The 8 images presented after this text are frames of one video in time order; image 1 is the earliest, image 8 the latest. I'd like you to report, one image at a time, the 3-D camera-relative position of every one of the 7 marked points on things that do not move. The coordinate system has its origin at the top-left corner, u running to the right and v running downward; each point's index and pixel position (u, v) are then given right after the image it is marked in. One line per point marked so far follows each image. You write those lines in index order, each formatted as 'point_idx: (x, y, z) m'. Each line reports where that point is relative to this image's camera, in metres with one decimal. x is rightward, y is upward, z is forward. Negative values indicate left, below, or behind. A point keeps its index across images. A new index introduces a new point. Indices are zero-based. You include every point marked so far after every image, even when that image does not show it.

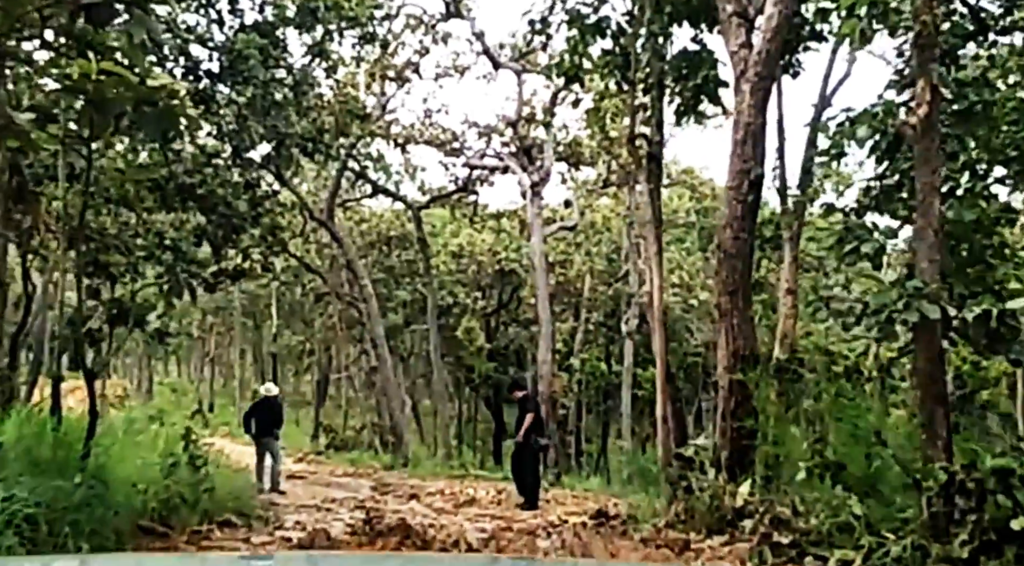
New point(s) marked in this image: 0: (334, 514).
0: (-2.1, -2.7, +17.7) m
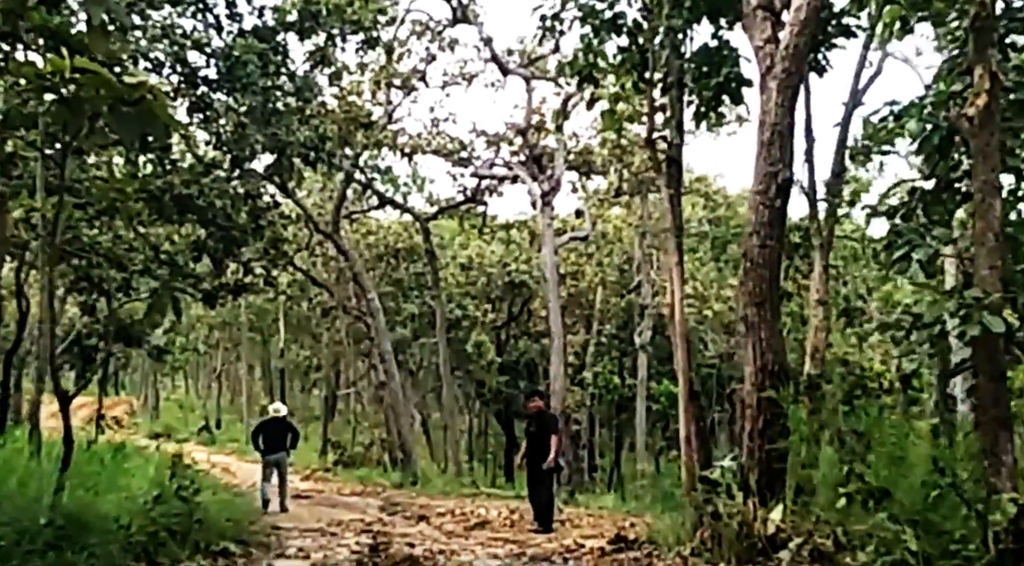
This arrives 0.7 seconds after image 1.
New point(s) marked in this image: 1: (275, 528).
0: (-1.9, -2.9, +16.9) m
1: (-2.8, -2.9, +17.8) m
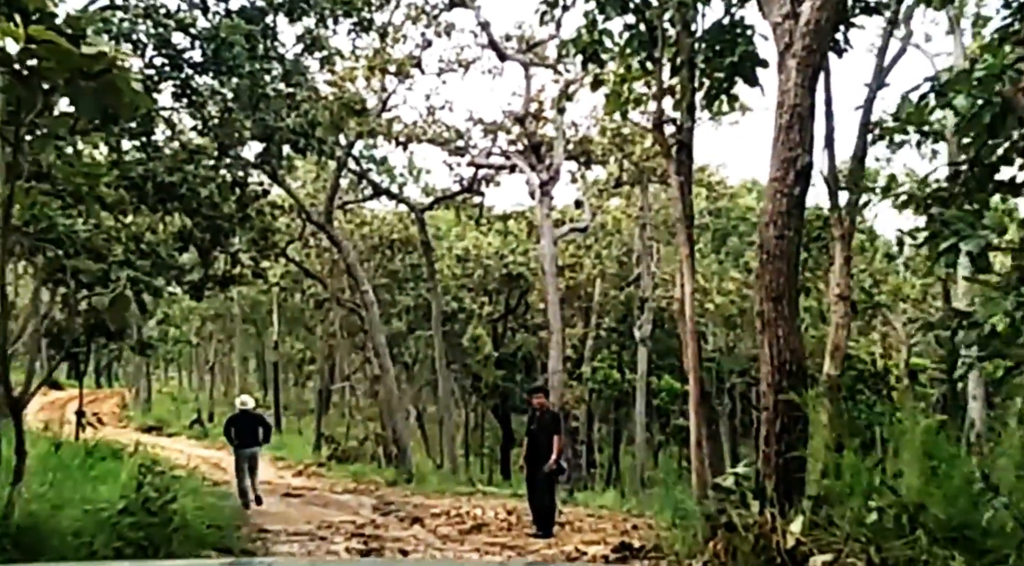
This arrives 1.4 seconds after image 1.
0: (-1.9, -2.8, +16.1) m
1: (-2.8, -2.8, +17.0) m
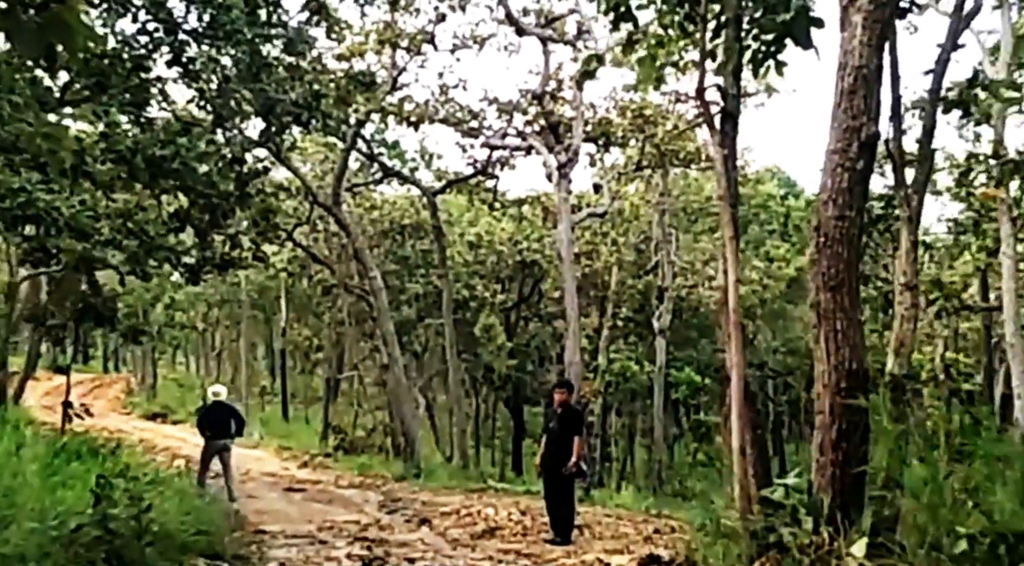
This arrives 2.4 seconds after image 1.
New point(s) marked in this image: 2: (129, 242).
0: (-1.8, -2.6, +14.9) m
1: (-2.6, -2.6, +15.8) m
2: (-4.1, +0.4, +16.1) m
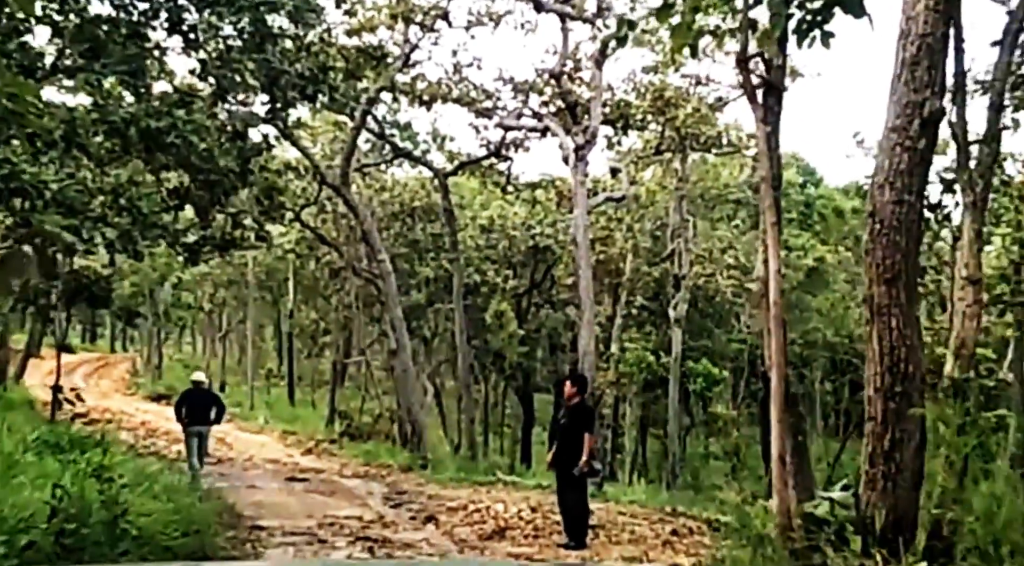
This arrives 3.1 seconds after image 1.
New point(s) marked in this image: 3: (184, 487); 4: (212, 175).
0: (-1.7, -2.5, +14.0) m
1: (-2.5, -2.5, +14.9) m
2: (-3.9, +0.6, +15.2) m
3: (-3.1, -1.9, +14.2) m
4: (-3.2, +1.2, +16.3) m
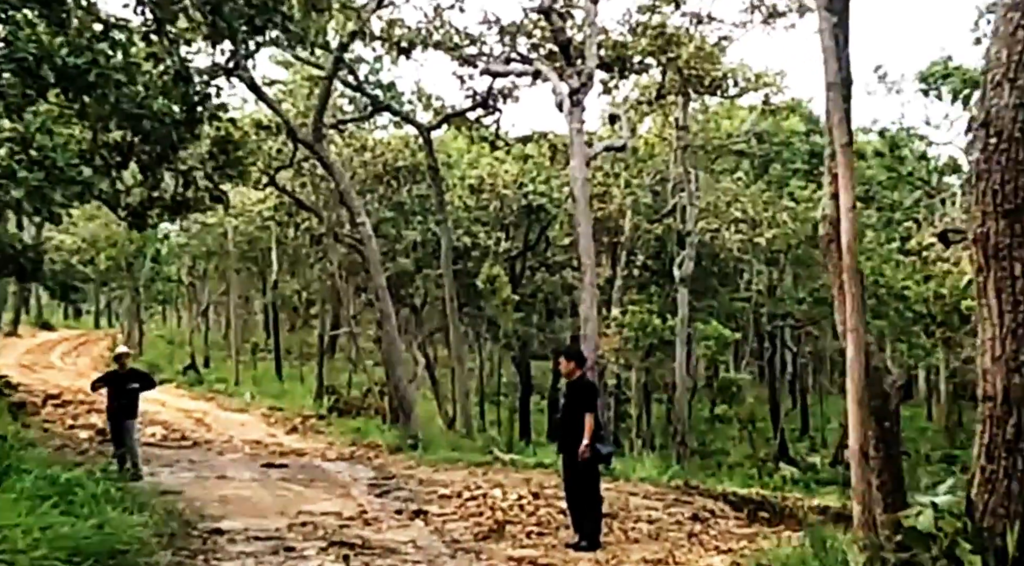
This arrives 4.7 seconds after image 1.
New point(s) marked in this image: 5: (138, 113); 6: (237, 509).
0: (-1.7, -2.2, +11.8) m
1: (-2.5, -2.2, +12.7) m
2: (-4.0, +0.9, +12.9) m
3: (-3.1, -1.7, +12.0) m
4: (-3.3, +1.5, +14.0) m
5: (-3.4, +1.5, +14.0) m
6: (-2.8, -2.3, +15.7) m
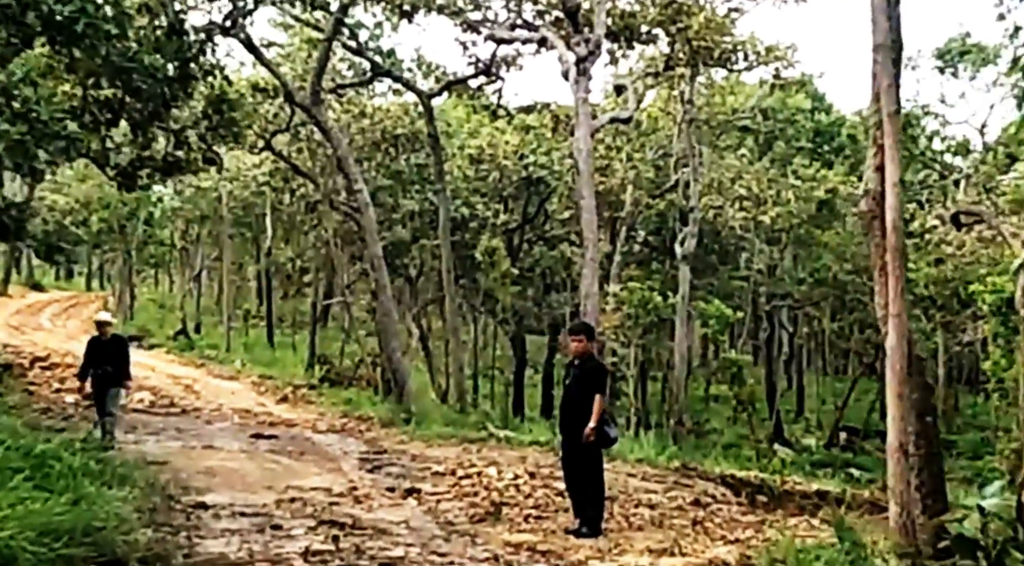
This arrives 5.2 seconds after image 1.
0: (-1.7, -1.9, +11.3) m
1: (-2.5, -1.9, +12.1) m
2: (-3.9, +1.2, +12.3) m
3: (-3.1, -1.4, +11.5) m
4: (-3.3, +1.8, +13.4) m
5: (-3.3, +1.9, +13.3) m
6: (-2.9, -2.0, +15.1) m
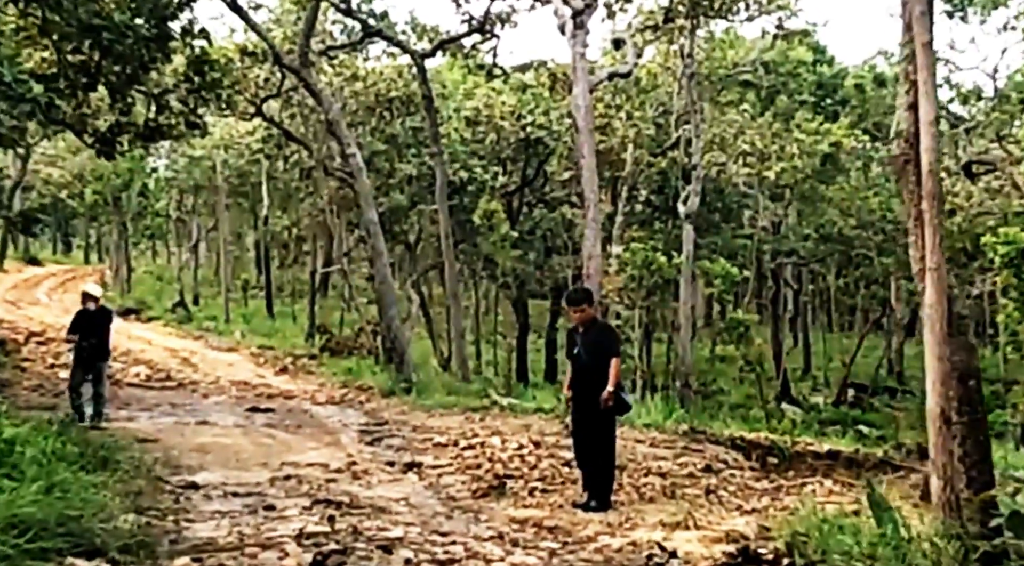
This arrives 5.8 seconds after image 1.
0: (-1.7, -1.7, +10.7) m
1: (-2.5, -1.6, +11.6) m
2: (-4.0, +1.4, +11.6) m
3: (-3.1, -1.2, +10.9) m
4: (-3.3, +2.0, +12.7) m
5: (-3.4, +2.1, +12.7) m
6: (-2.8, -1.7, +14.5) m
